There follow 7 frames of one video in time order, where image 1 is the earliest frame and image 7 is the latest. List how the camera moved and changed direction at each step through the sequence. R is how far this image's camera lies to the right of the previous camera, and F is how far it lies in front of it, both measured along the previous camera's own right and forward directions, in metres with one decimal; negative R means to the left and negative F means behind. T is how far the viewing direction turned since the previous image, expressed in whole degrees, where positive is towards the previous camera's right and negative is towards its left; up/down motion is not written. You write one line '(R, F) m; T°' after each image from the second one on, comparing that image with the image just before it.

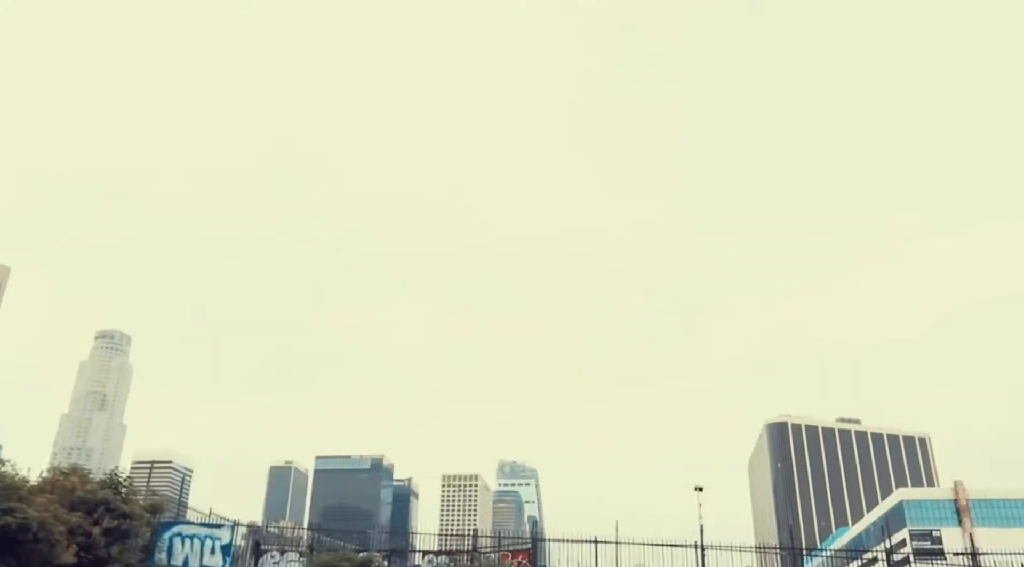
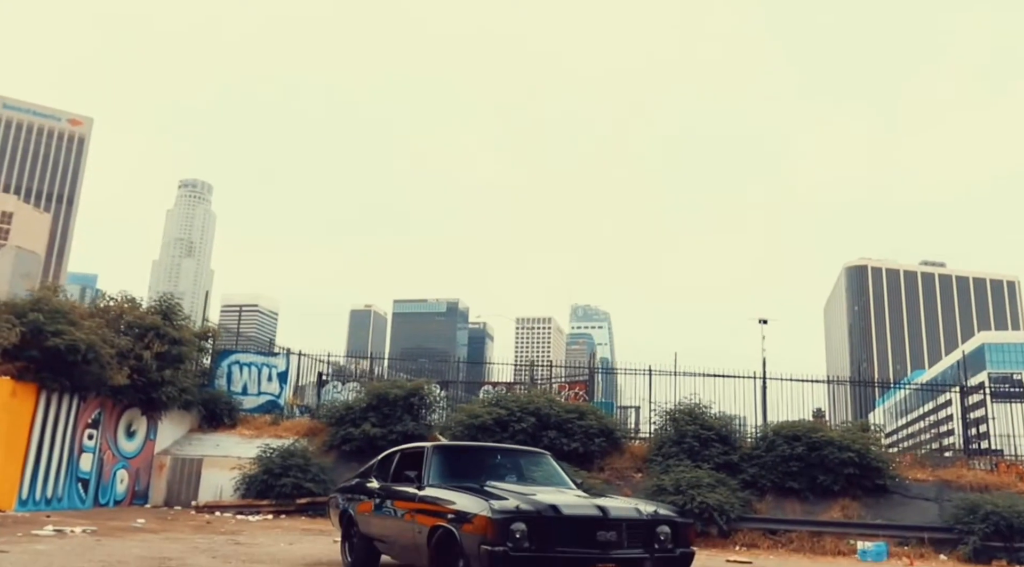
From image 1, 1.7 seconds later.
(+0.6, +1.3) m; -5°
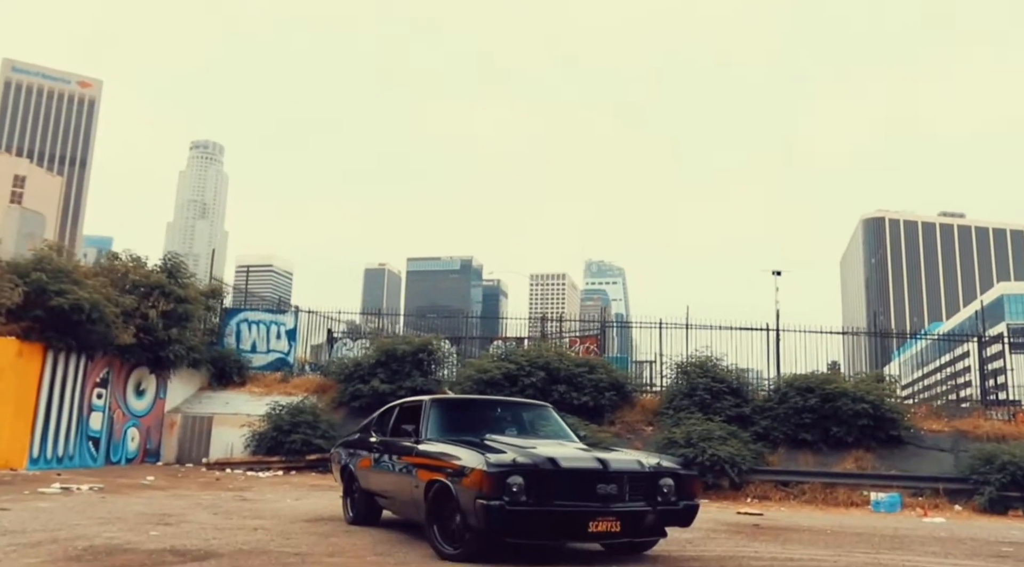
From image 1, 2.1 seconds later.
(+0.2, +0.3) m; -1°
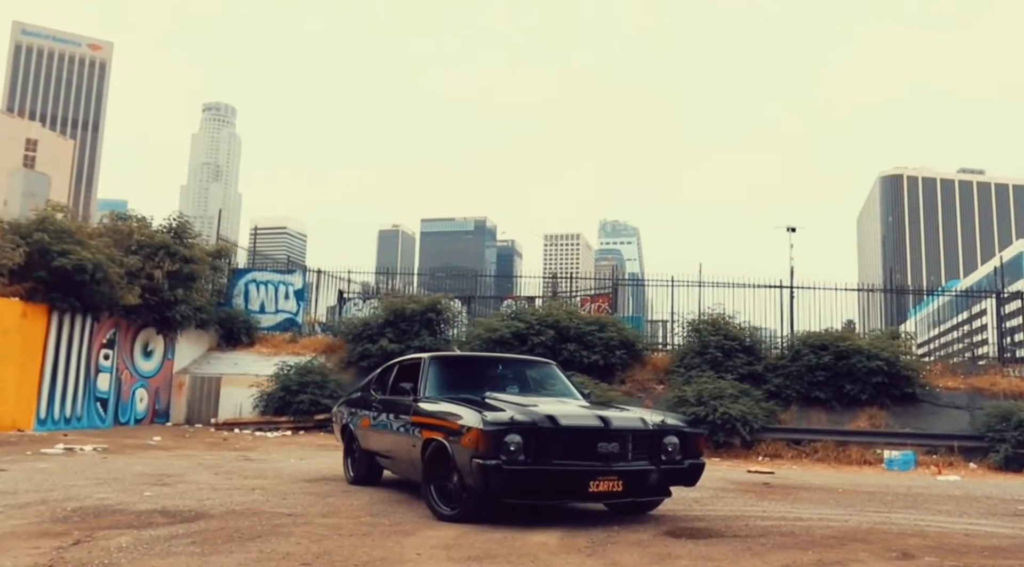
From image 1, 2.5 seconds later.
(+0.1, +0.3) m; -1°
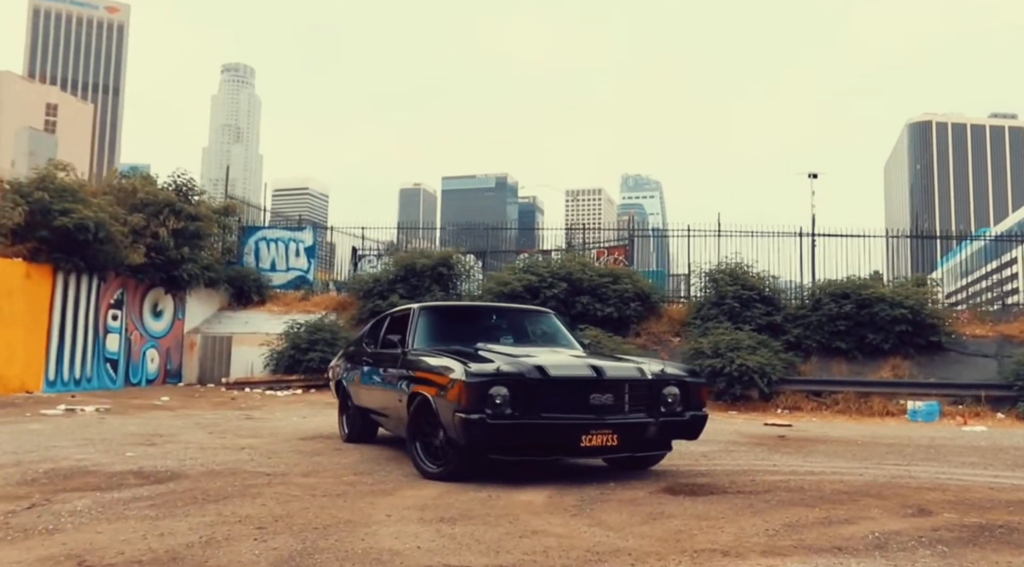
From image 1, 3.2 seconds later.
(+0.3, +0.4) m; -2°
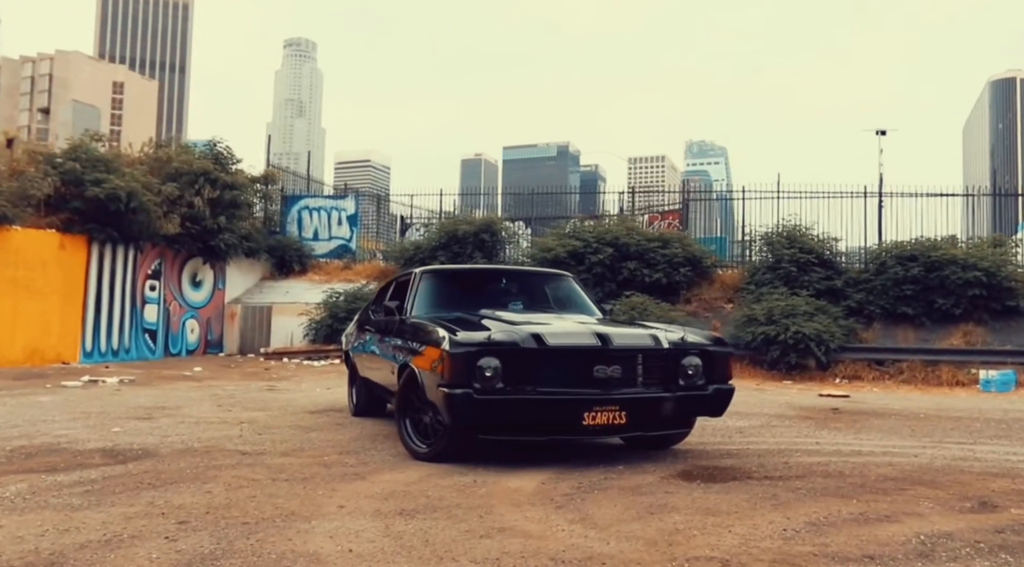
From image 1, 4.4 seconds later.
(+0.5, +0.7) m; -5°
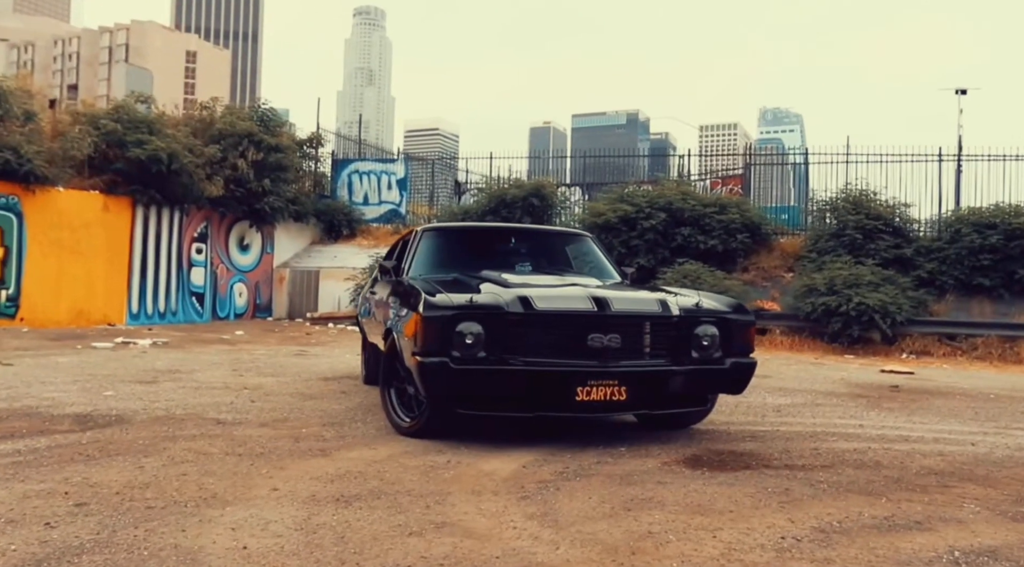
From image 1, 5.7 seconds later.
(+0.5, +0.6) m; -5°
